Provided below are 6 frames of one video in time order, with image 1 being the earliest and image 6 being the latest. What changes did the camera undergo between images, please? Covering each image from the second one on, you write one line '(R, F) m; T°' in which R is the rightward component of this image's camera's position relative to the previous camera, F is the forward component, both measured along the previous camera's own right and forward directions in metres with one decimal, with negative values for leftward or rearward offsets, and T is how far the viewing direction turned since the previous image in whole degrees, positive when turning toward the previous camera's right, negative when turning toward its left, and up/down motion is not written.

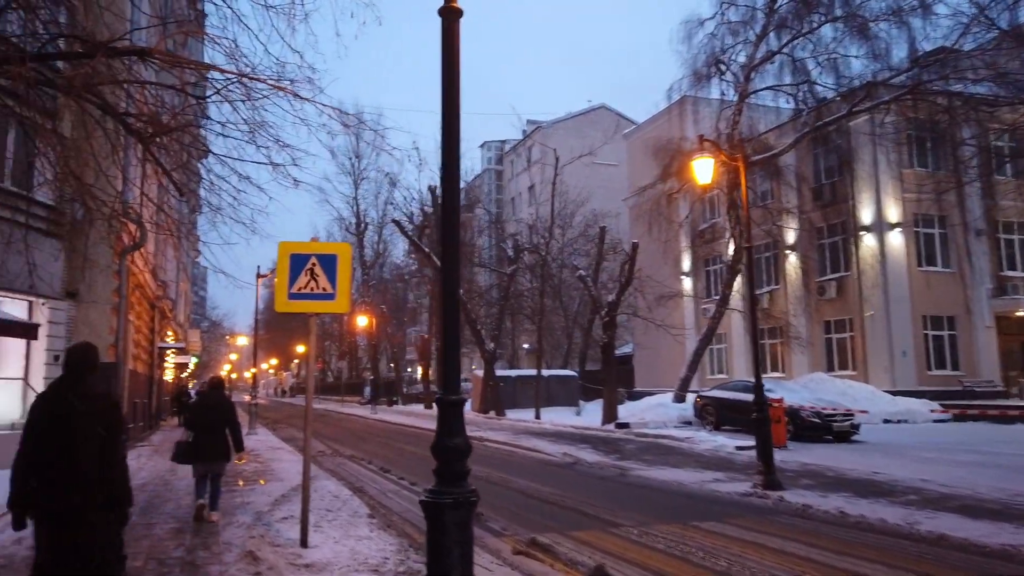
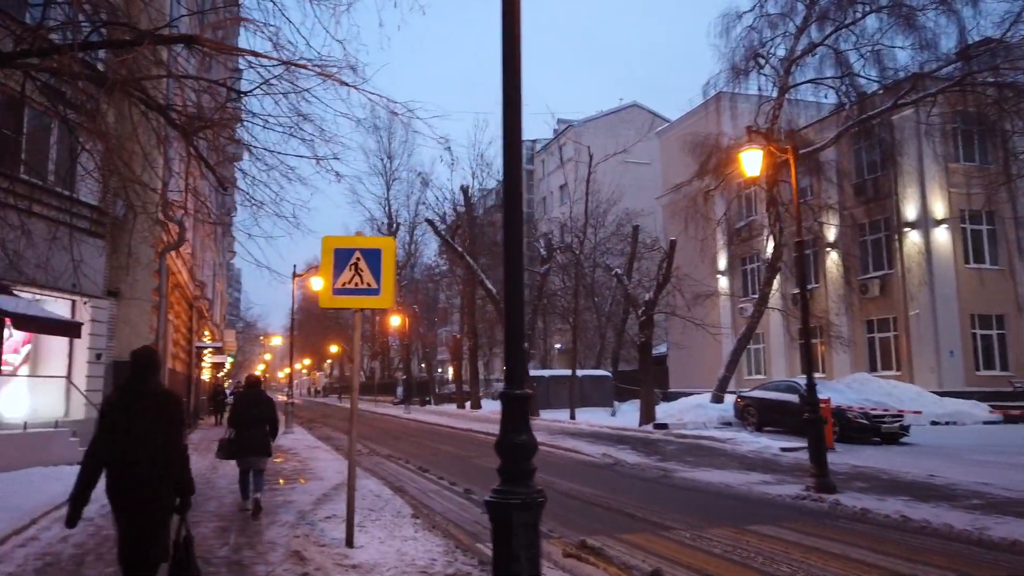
(-0.2, +0.2) m; -2°
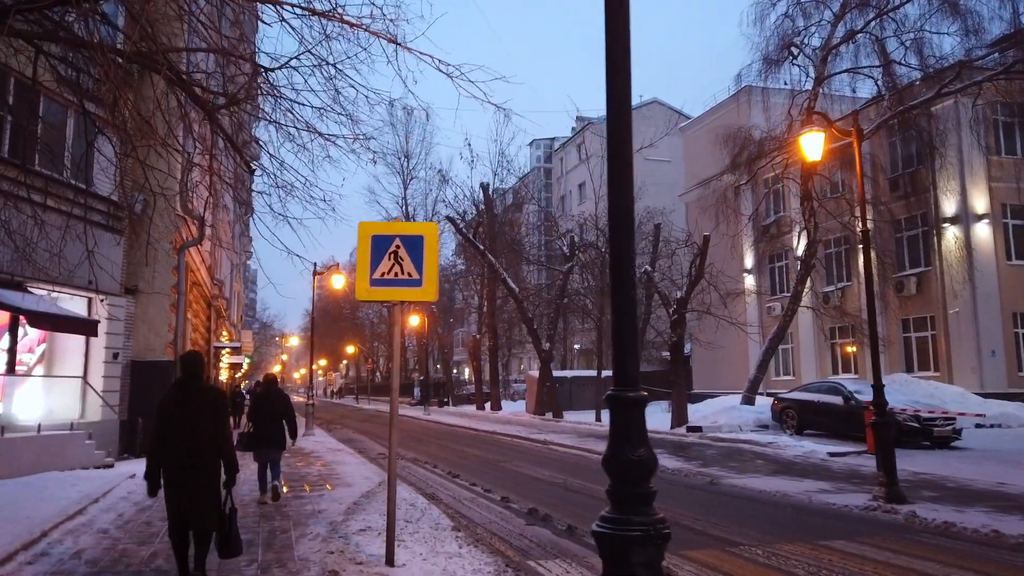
(-0.4, +0.7) m; -1°
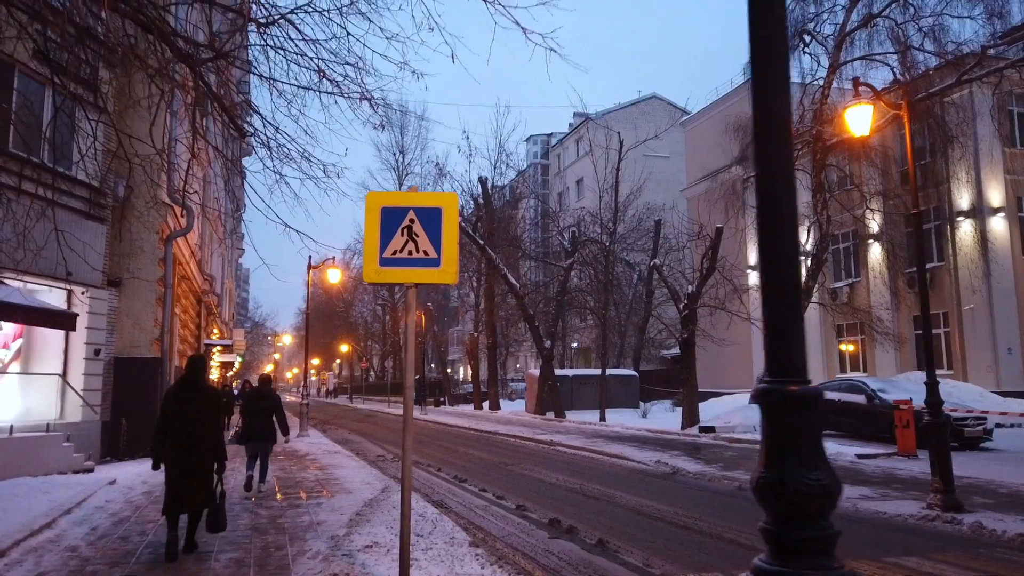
(-0.3, +0.9) m; +1°
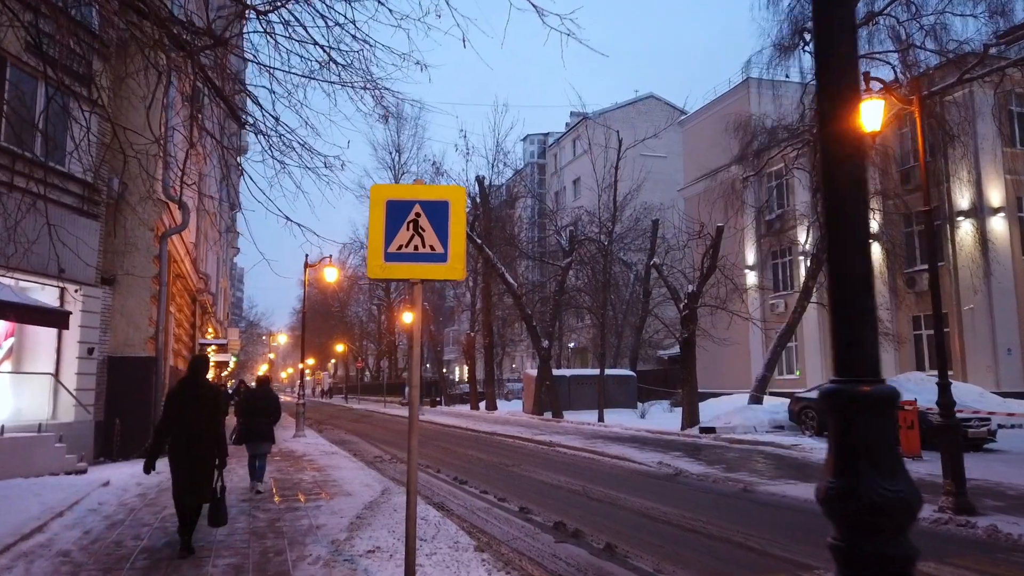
(-0.1, +0.2) m; 0°
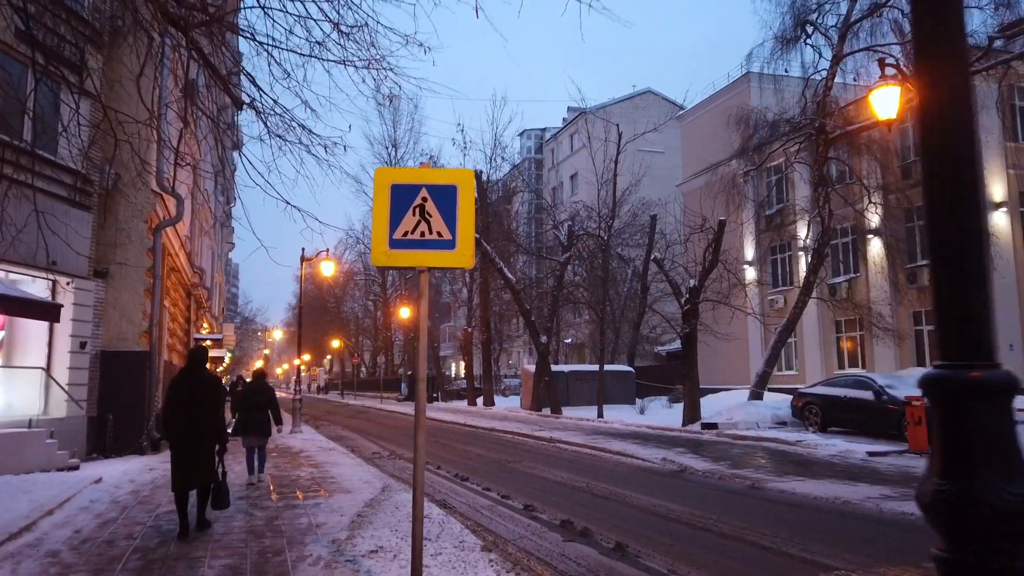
(-0.1, +0.3) m; 0°
